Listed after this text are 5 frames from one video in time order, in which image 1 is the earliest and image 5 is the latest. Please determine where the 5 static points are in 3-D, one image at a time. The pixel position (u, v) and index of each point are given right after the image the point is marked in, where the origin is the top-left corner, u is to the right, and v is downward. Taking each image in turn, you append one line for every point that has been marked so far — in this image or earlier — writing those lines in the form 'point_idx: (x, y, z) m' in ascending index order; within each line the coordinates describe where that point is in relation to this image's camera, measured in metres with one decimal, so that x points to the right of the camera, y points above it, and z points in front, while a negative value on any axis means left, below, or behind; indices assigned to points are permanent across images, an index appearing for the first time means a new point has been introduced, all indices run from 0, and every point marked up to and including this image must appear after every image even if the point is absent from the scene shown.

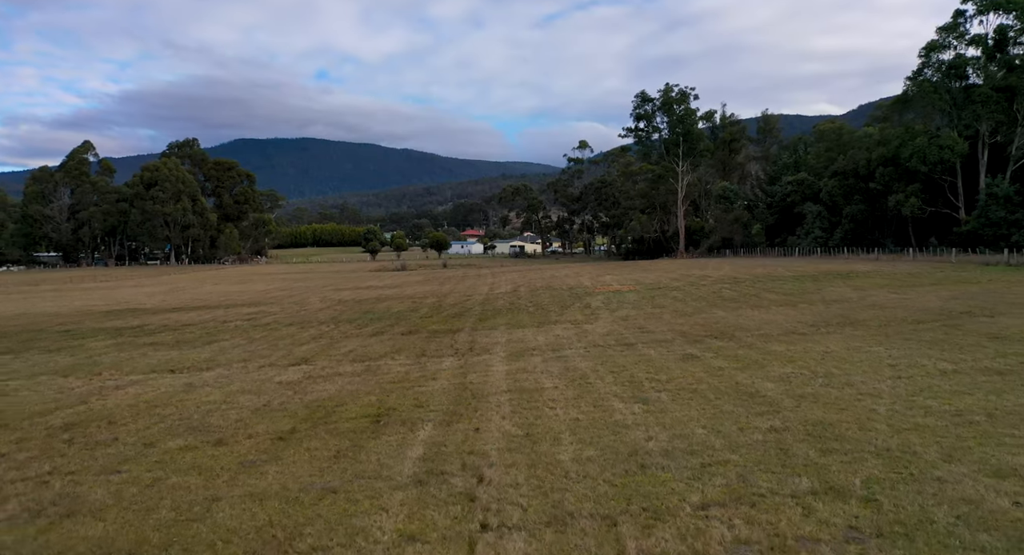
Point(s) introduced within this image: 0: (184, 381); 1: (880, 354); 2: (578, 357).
0: (-5.7, -1.8, +12.5) m
1: (+7.1, -1.4, +13.7) m
2: (+1.4, -1.6, +14.6) m
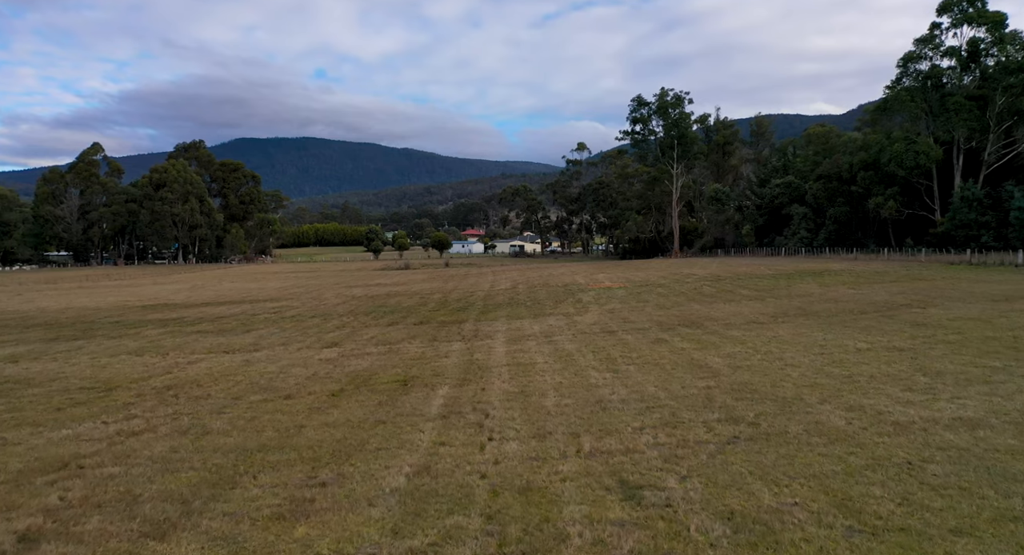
0: (-5.8, -1.7, +15.3) m
1: (+7.0, -1.3, +16.5) m
2: (+1.3, -1.5, +17.3) m
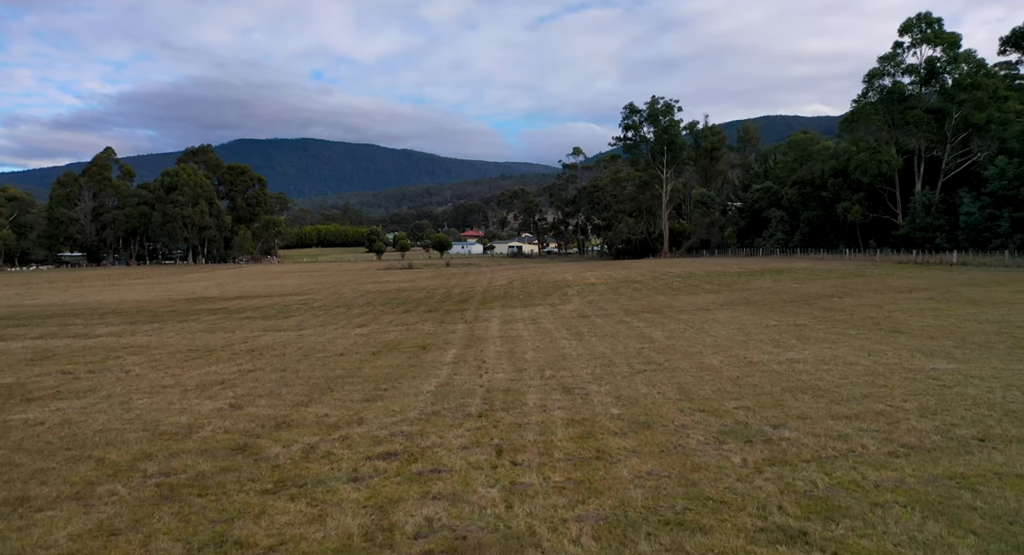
0: (-6.0, -1.6, +19.7) m
1: (+6.8, -1.2, +20.9) m
2: (+1.1, -1.4, +21.8) m
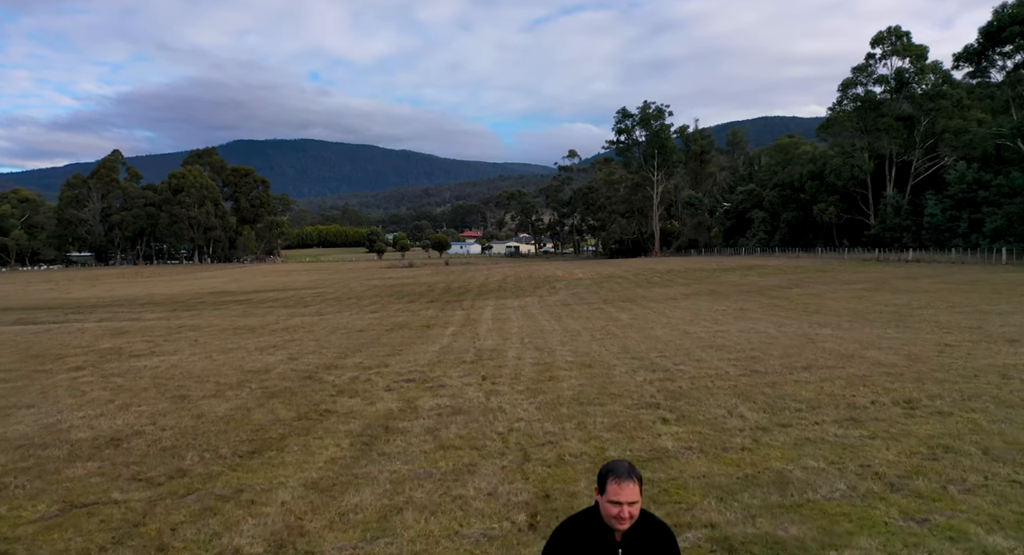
0: (-6.3, -1.3, +23.2) m
1: (+6.5, -0.9, +24.4) m
2: (+0.8, -1.1, +25.3) m
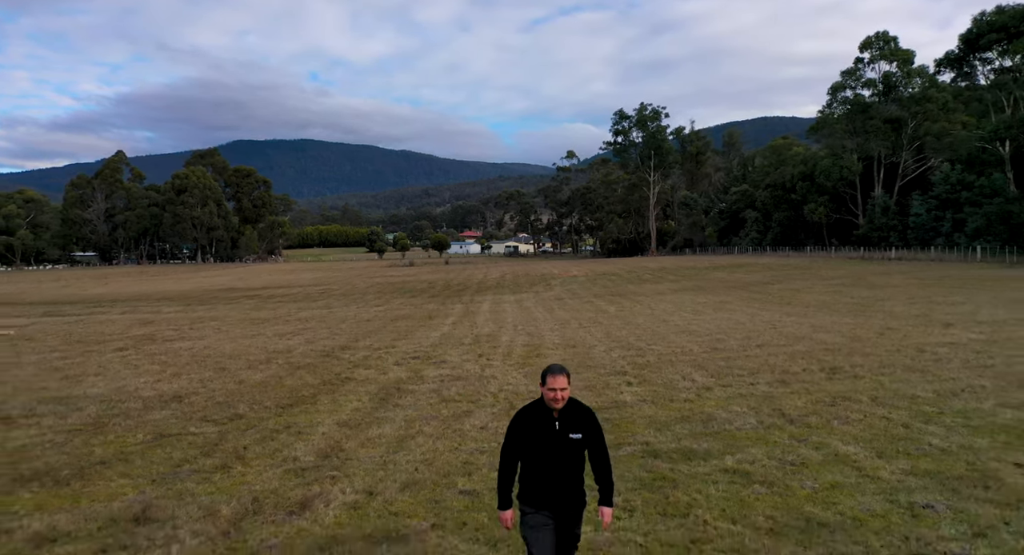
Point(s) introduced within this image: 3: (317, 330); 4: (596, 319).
0: (-6.4, -1.2, +24.7) m
1: (+6.4, -0.8, +26.0) m
2: (+0.7, -1.0, +26.8) m
3: (-4.7, -1.3, +17.3) m
4: (+2.3, -1.1, +19.5) m
